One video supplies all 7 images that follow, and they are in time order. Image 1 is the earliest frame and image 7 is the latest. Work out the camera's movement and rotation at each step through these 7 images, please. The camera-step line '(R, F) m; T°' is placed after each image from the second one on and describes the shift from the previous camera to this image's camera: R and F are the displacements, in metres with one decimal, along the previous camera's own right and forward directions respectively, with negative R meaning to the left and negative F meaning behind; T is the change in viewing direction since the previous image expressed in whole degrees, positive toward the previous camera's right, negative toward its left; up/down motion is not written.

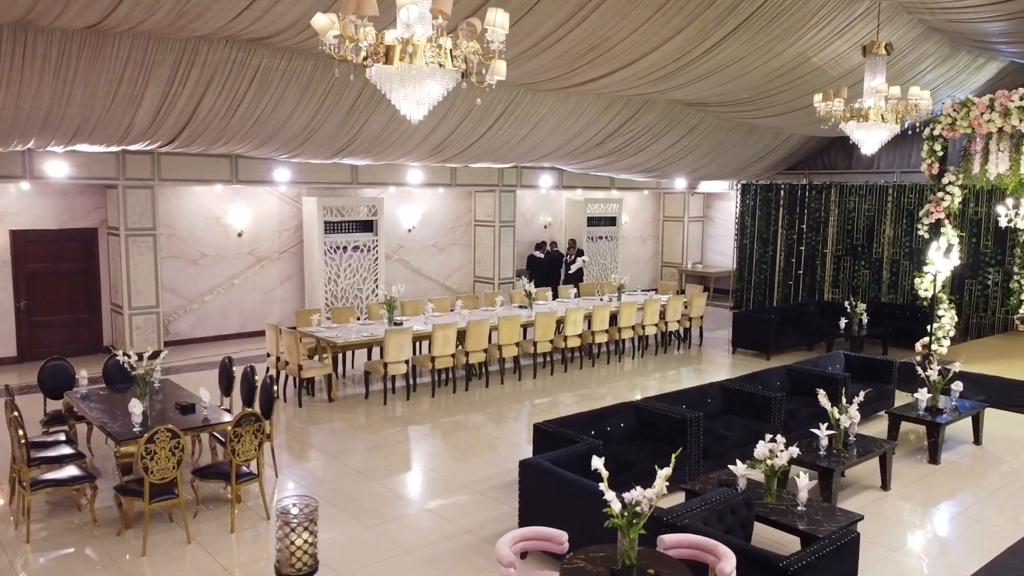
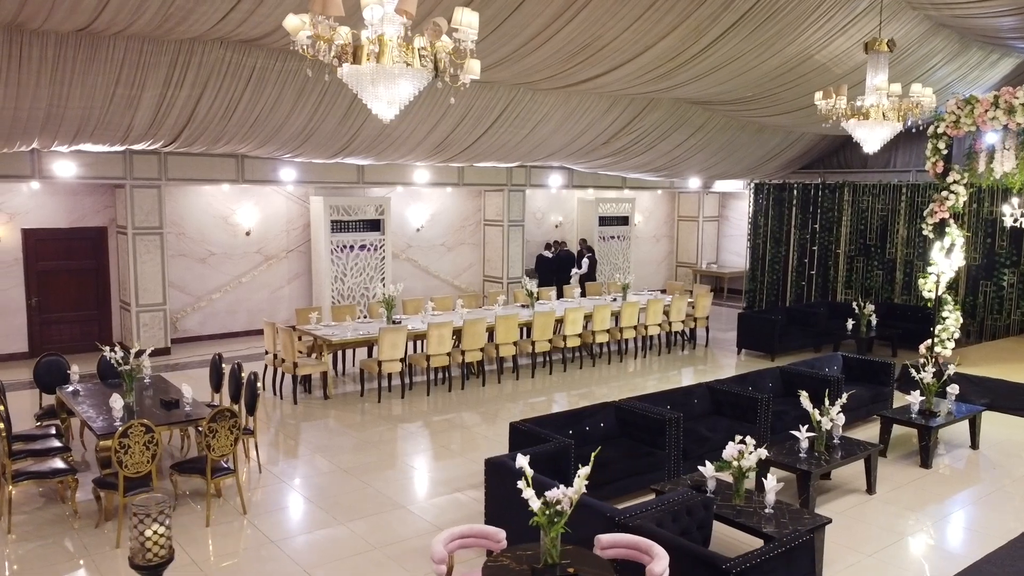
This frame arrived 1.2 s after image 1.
(+0.4, 0.0) m; -2°
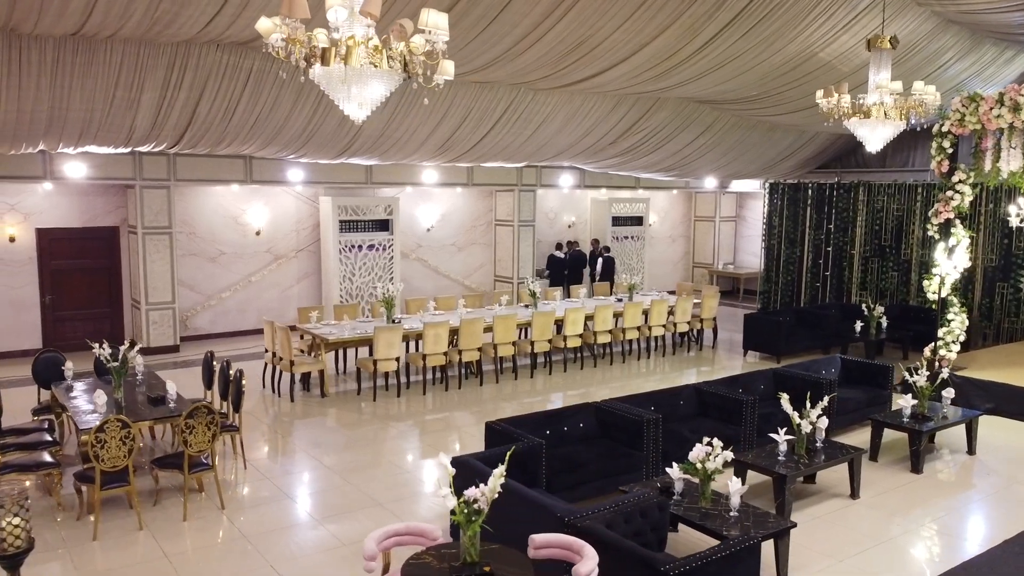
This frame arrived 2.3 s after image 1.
(+0.4, 0.0) m; -2°
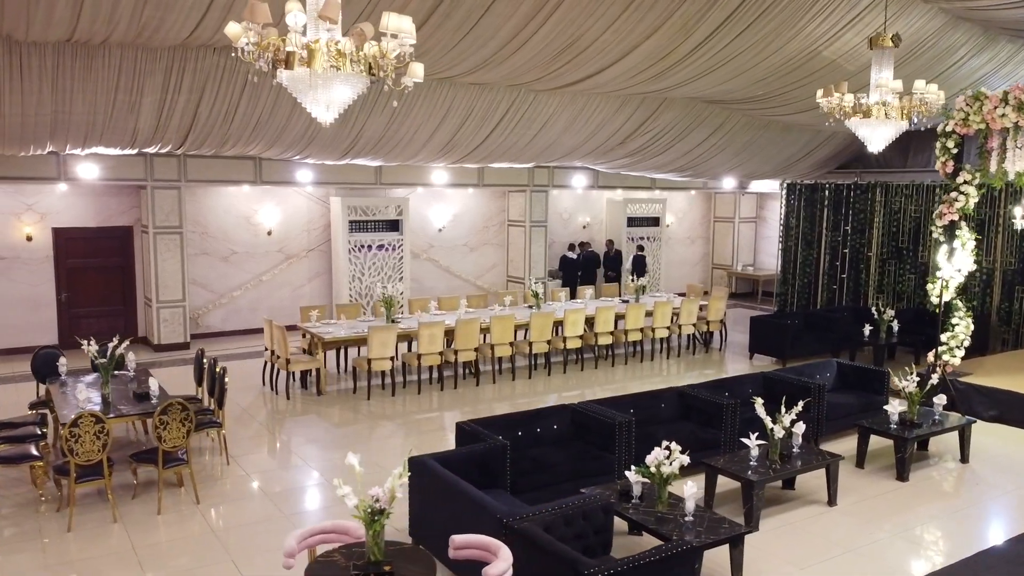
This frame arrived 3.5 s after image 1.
(+0.5, 0.0) m; -3°
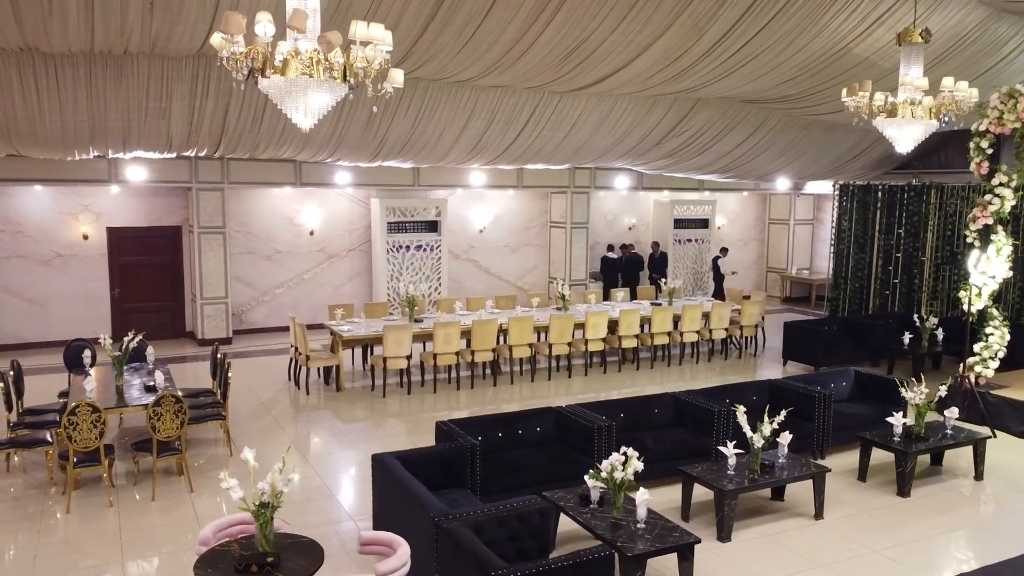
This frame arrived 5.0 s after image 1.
(+0.7, 0.0) m; -6°
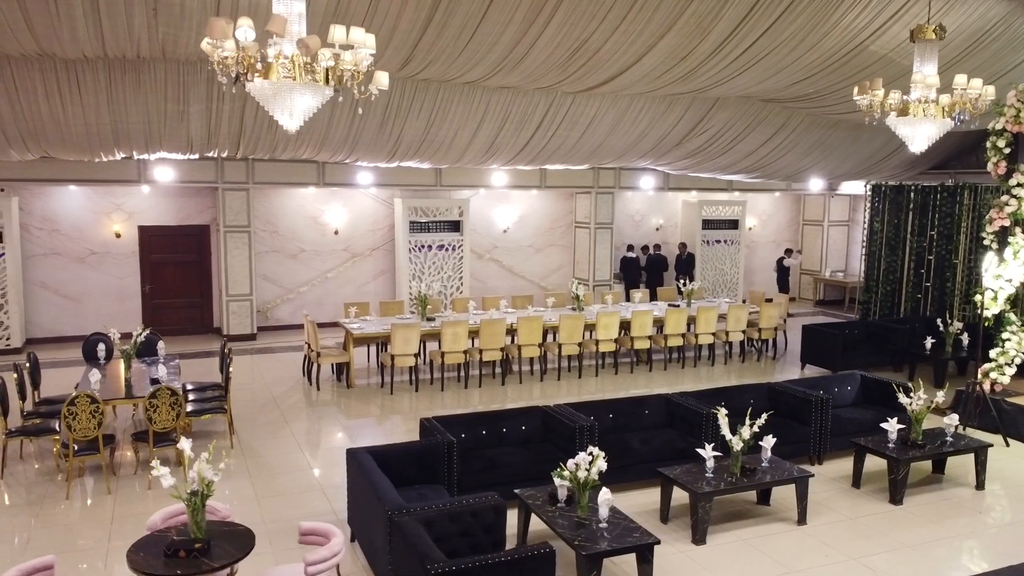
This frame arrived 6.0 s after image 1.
(+0.5, 0.0) m; -4°
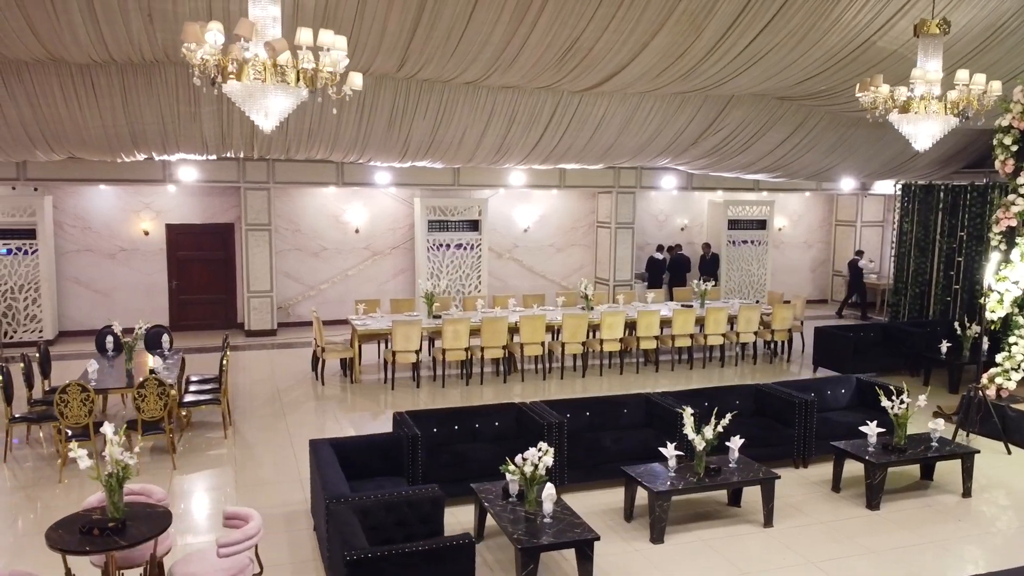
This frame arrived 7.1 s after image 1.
(+0.6, 0.0) m; -4°
